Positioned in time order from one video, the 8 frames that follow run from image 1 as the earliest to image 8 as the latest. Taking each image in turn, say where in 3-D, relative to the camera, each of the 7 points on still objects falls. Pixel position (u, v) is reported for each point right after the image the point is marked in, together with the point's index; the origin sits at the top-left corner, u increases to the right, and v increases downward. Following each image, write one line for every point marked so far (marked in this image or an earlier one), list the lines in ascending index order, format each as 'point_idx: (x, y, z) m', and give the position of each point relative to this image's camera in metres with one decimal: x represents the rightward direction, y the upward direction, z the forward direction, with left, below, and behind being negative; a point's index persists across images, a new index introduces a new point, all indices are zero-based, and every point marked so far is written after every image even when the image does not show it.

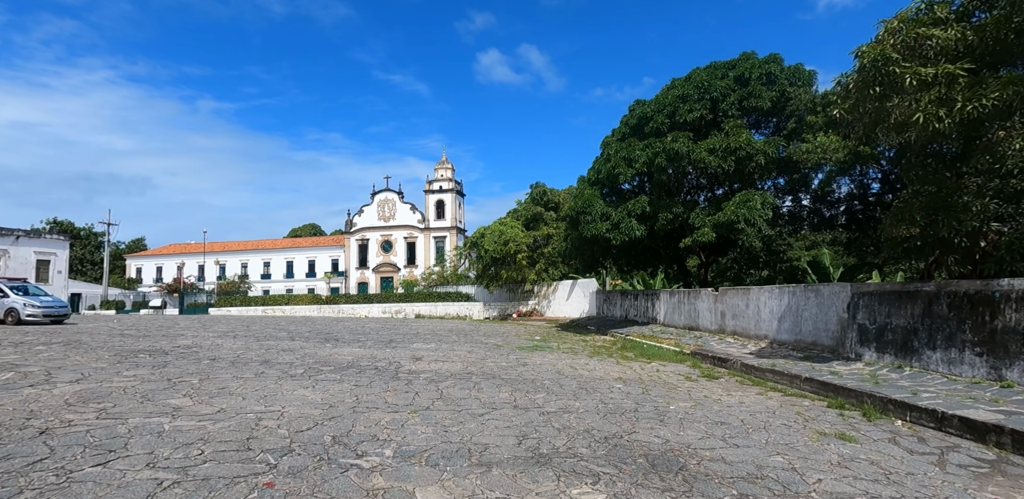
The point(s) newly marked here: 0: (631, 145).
0: (+3.4, +3.0, +15.0) m
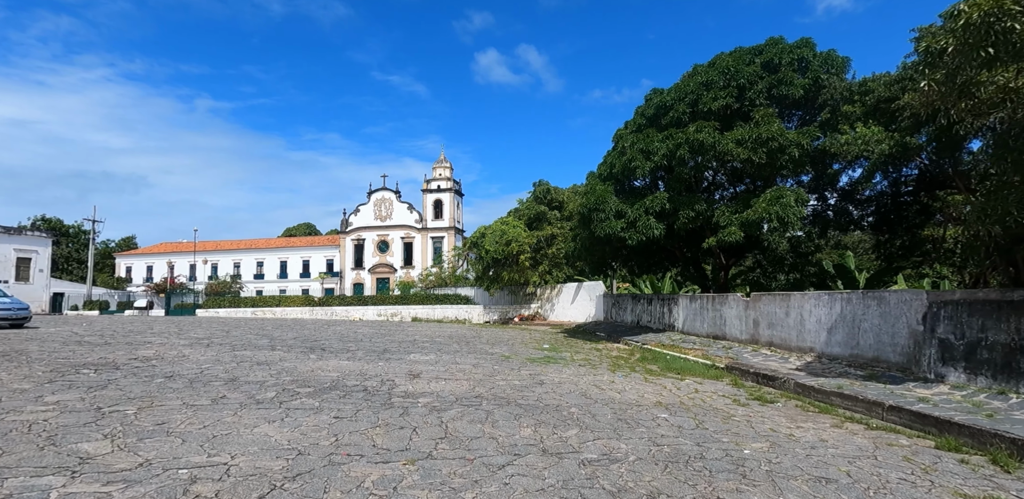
0: (+3.6, +3.0, +13.8) m
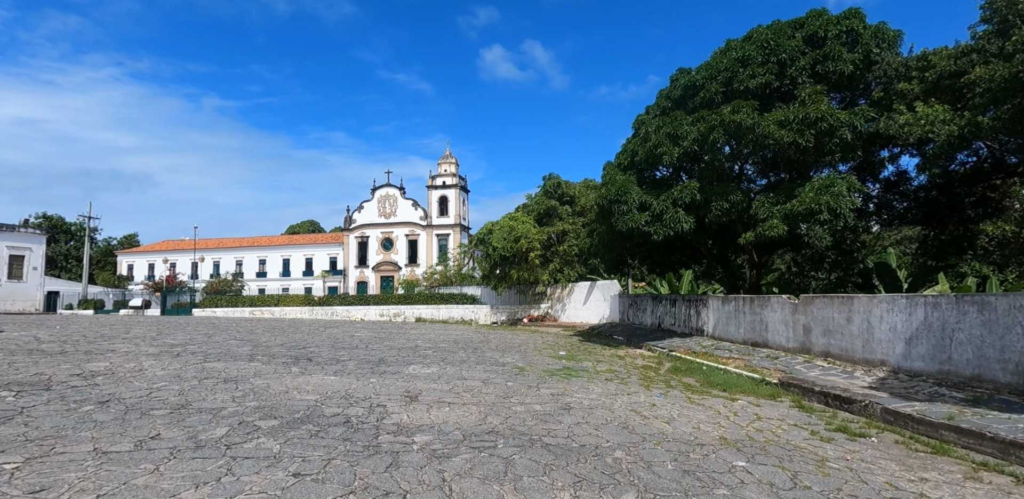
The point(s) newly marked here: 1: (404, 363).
0: (+3.9, +3.1, +12.4) m
1: (-1.8, -1.9, +8.5) m
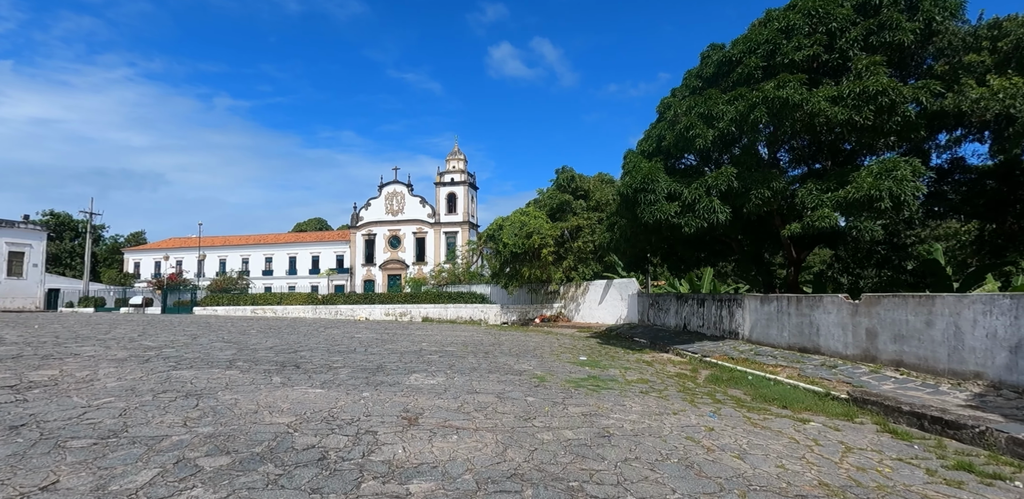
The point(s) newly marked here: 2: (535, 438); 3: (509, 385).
0: (+4.2, +3.2, +11.1) m
1: (-1.5, -1.7, +7.4) m
2: (+0.2, -1.5, +4.3) m
3: (0.0, -1.7, +6.7) m
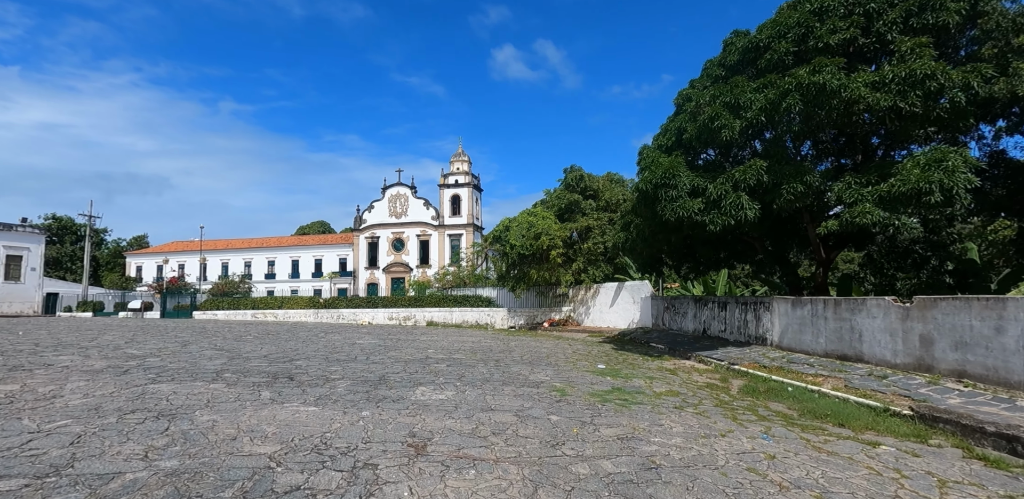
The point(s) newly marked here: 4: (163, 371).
0: (+4.4, +3.2, +10.4) m
1: (-1.3, -1.7, +6.6) m
2: (+0.4, -1.5, +3.6) m
3: (+0.2, -1.7, +5.9) m
4: (-4.7, -1.6, +7.1) m
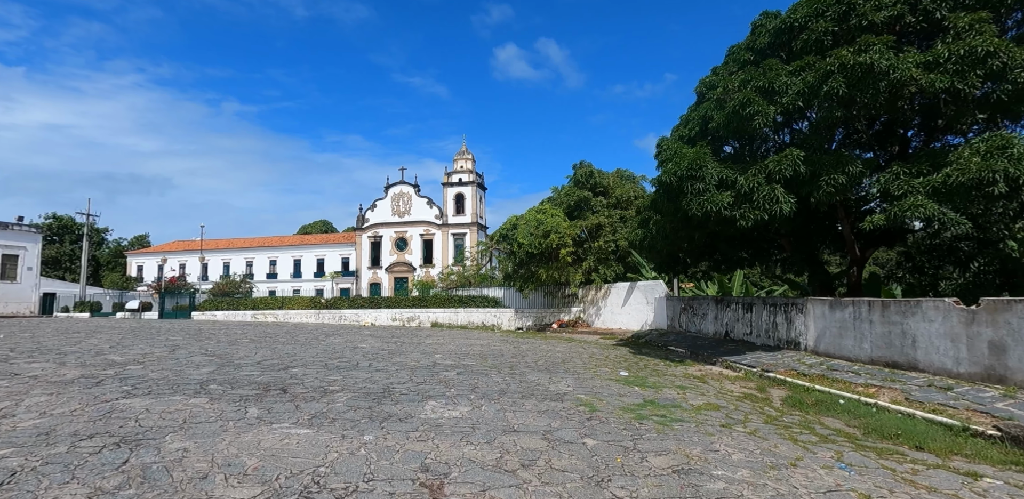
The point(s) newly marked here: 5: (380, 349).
0: (+4.7, +3.3, +9.6) m
1: (-1.0, -1.7, +5.9) m
2: (+0.6, -1.5, +2.8) m
3: (+0.4, -1.7, +5.2) m
4: (-4.5, -1.6, +6.3) m
5: (-2.8, -2.1, +11.3) m
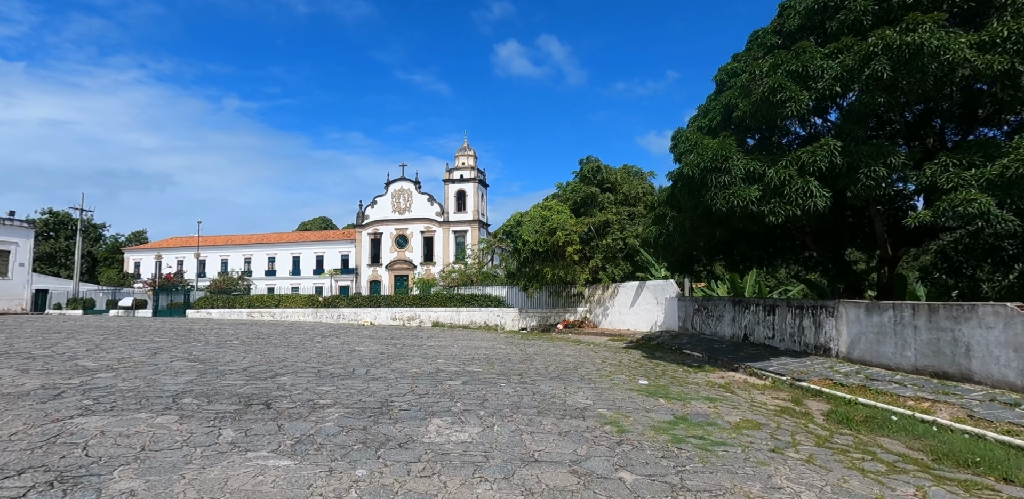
0: (+4.9, +3.3, +8.8) m
1: (-0.9, -1.6, +5.1) m
2: (+0.8, -1.4, +2.0) m
3: (+0.6, -1.6, +4.4) m
4: (-4.3, -1.5, +5.6) m
5: (-2.7, -2.1, +10.5) m
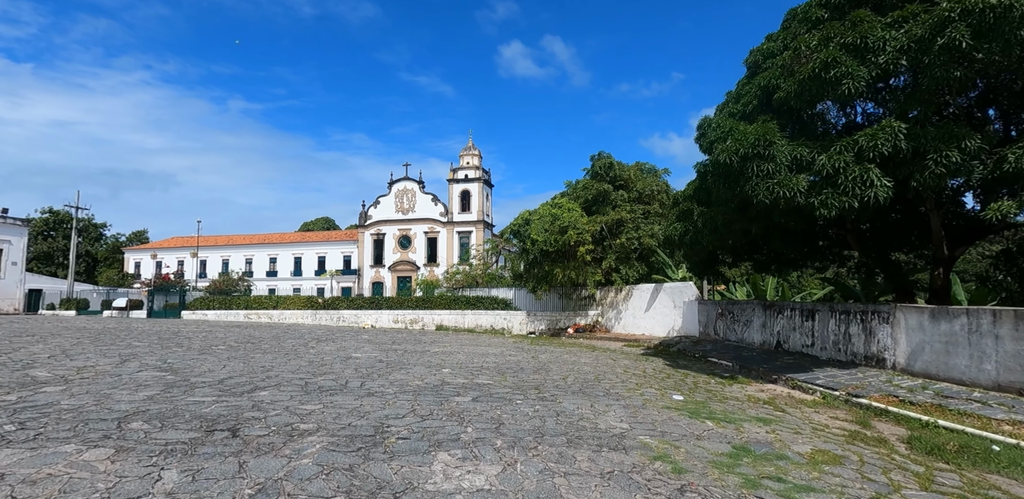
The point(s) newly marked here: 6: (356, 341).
0: (+5.1, +3.3, +7.8) m
1: (-0.7, -1.5, +4.1) m
2: (+0.9, -1.3, +1.0) m
3: (+0.8, -1.5, +3.4) m
4: (-4.1, -1.4, +4.6) m
5: (-2.4, -2.0, +9.5) m
6: (-4.1, -2.4, +13.8) m
